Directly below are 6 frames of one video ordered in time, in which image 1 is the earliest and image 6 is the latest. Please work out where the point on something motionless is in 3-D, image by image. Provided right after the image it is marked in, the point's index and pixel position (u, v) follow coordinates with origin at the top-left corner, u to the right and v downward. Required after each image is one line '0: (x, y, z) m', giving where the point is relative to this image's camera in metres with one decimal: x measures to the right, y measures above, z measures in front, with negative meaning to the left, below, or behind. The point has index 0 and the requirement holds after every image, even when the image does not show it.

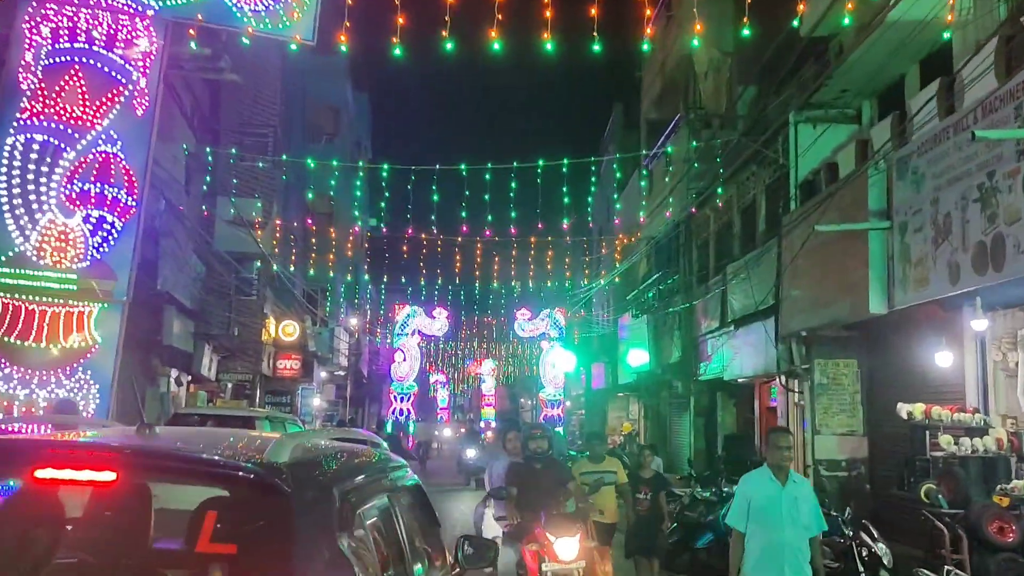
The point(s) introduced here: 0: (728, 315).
0: (+3.4, -0.4, +16.6) m
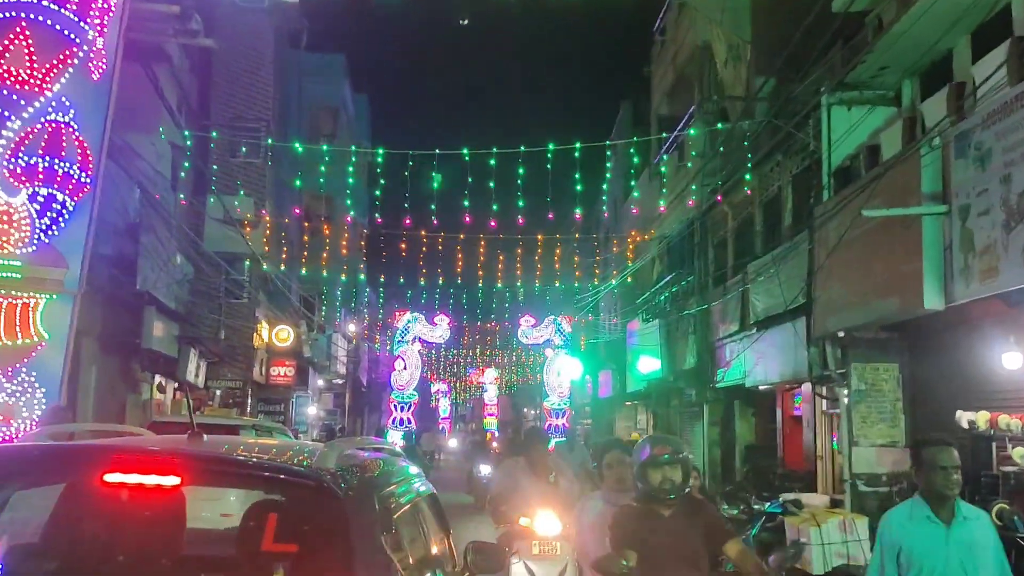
0: (+3.5, -0.4, +15.4) m
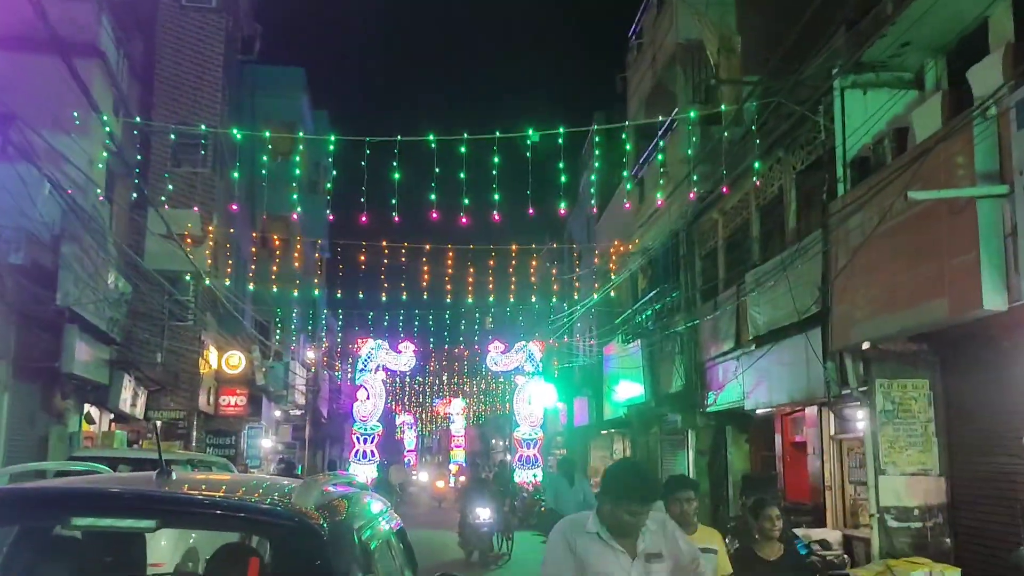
0: (+3.1, -0.6, +14.0) m
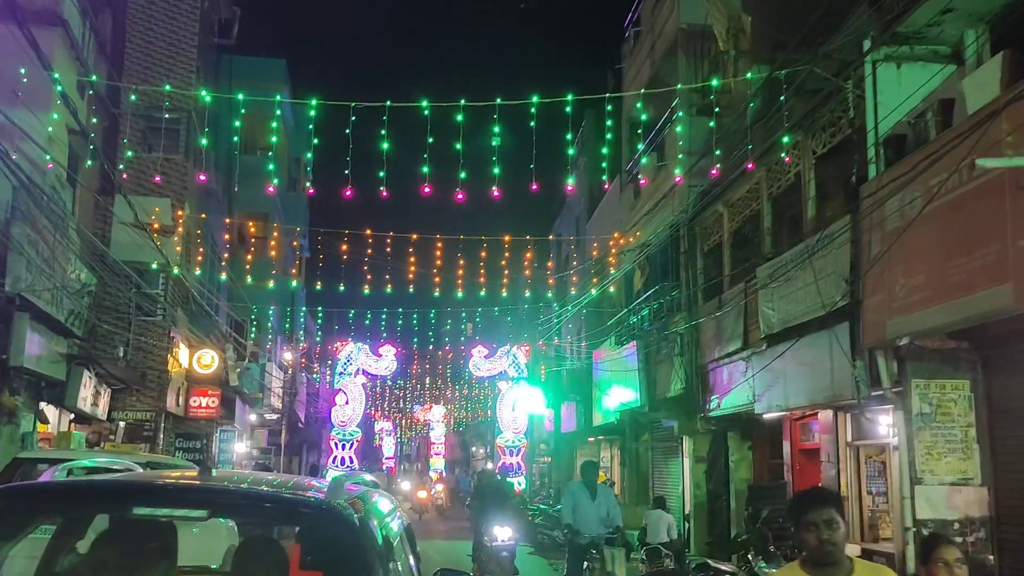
0: (+3.0, -0.5, +13.0) m
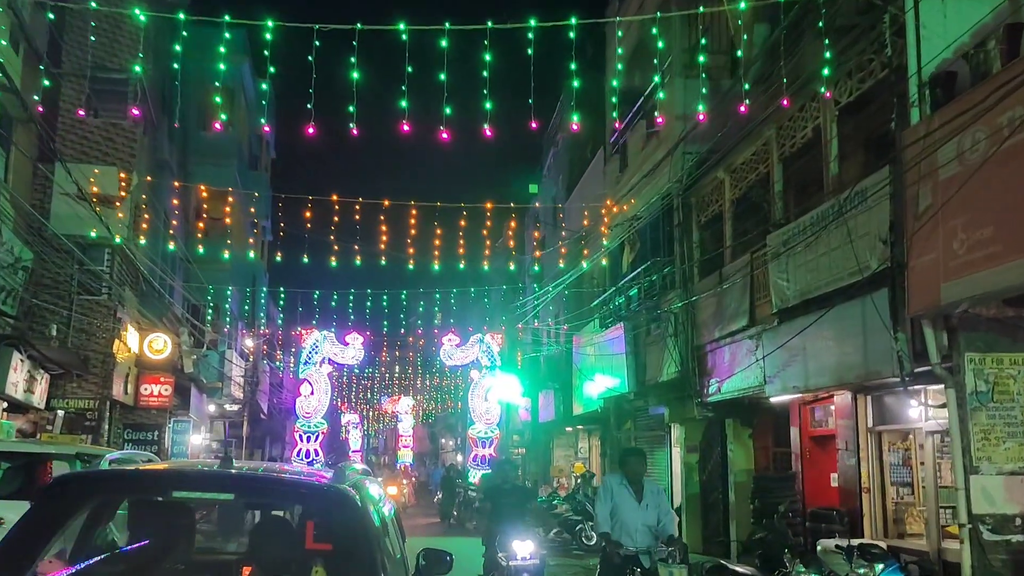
0: (+2.9, -0.2, +11.8) m
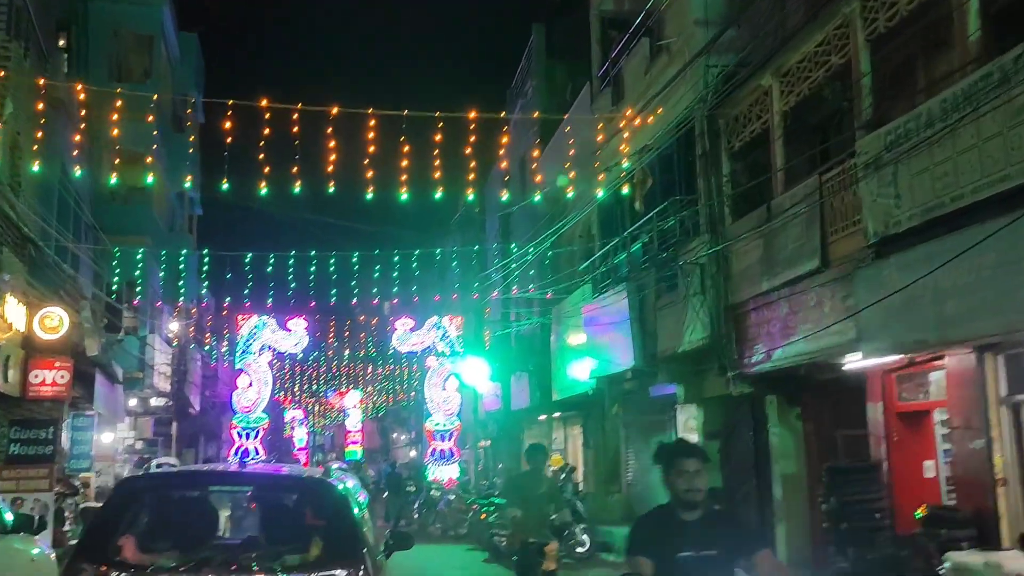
0: (+2.9, +0.4, +8.7) m
